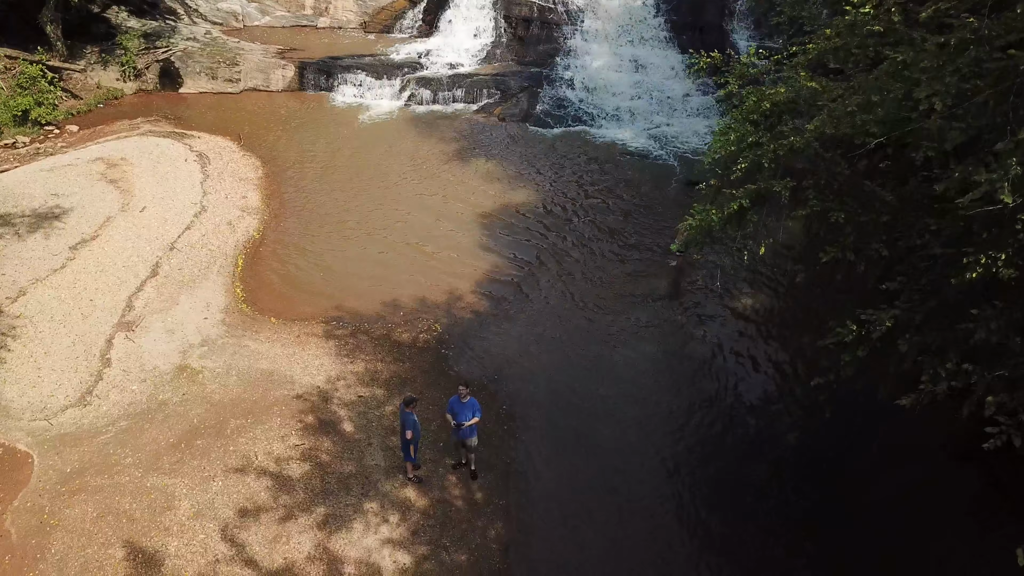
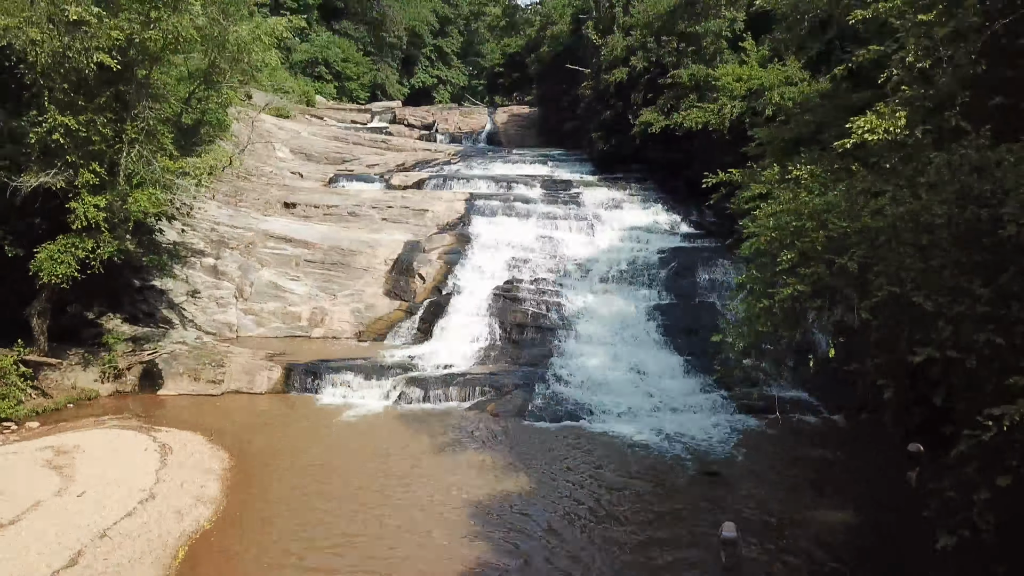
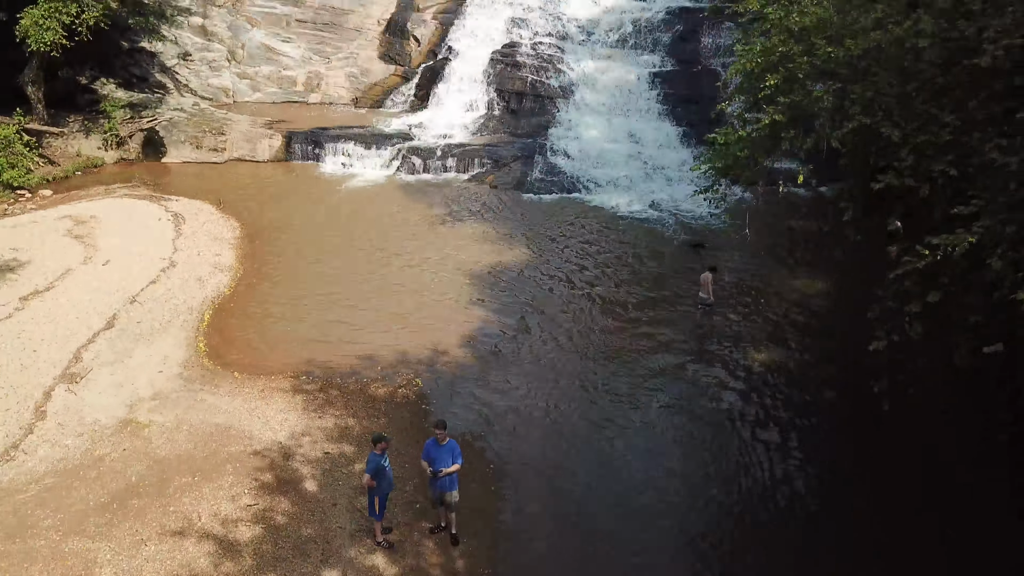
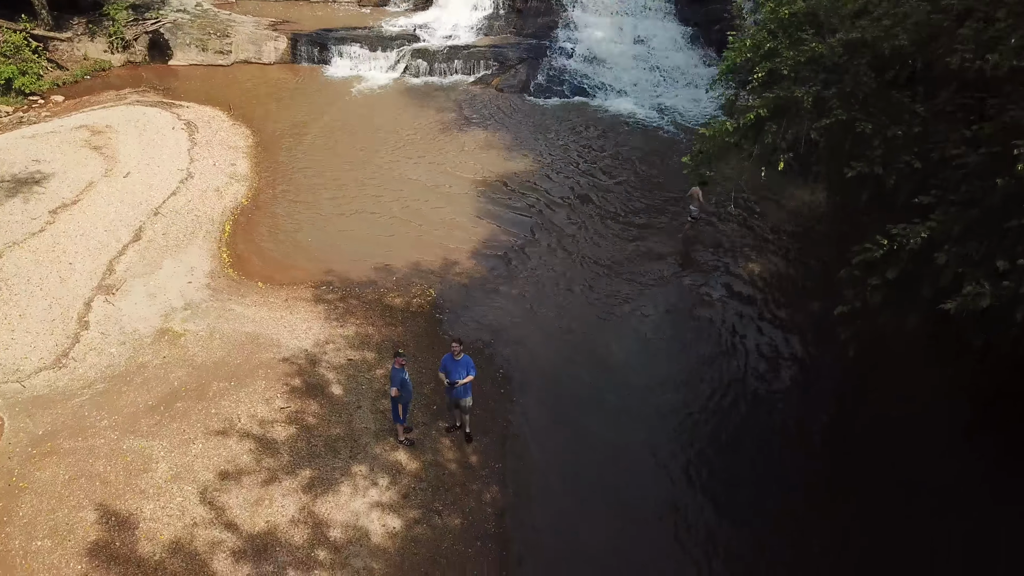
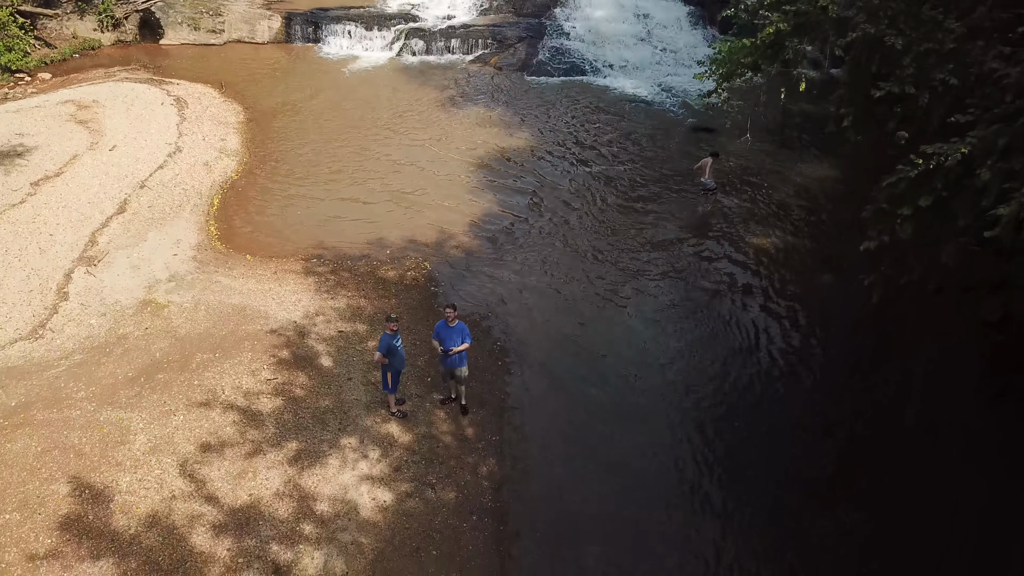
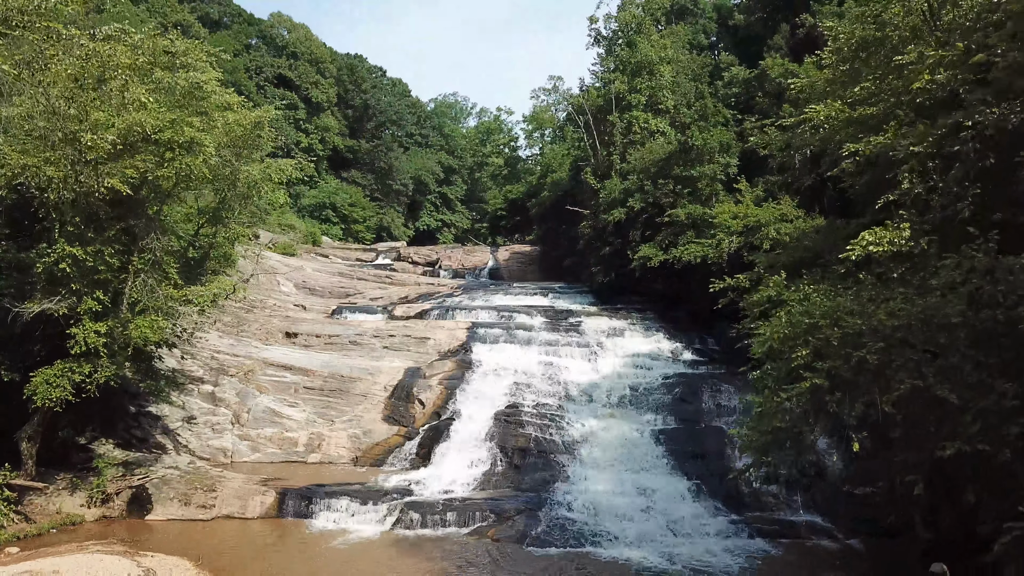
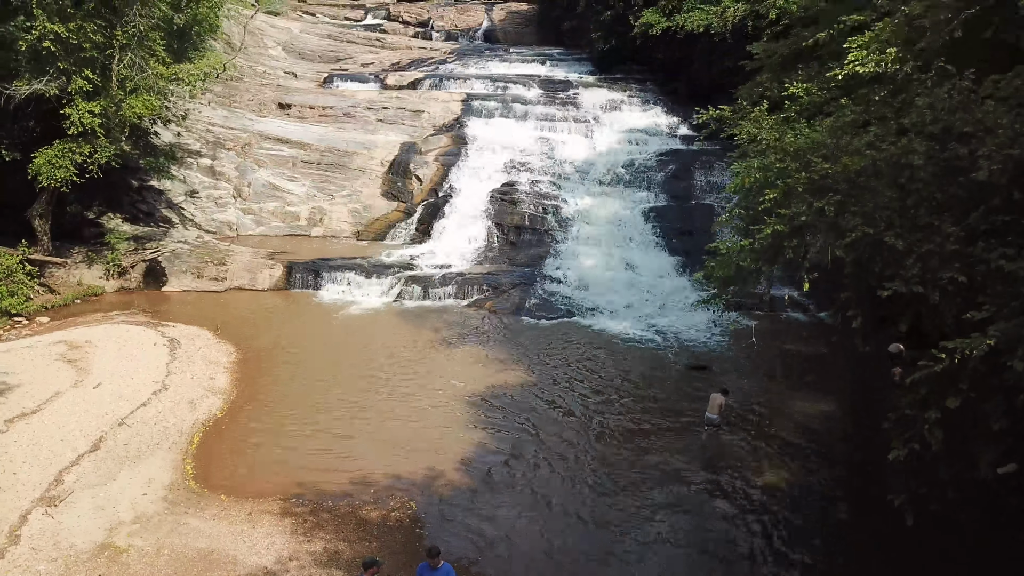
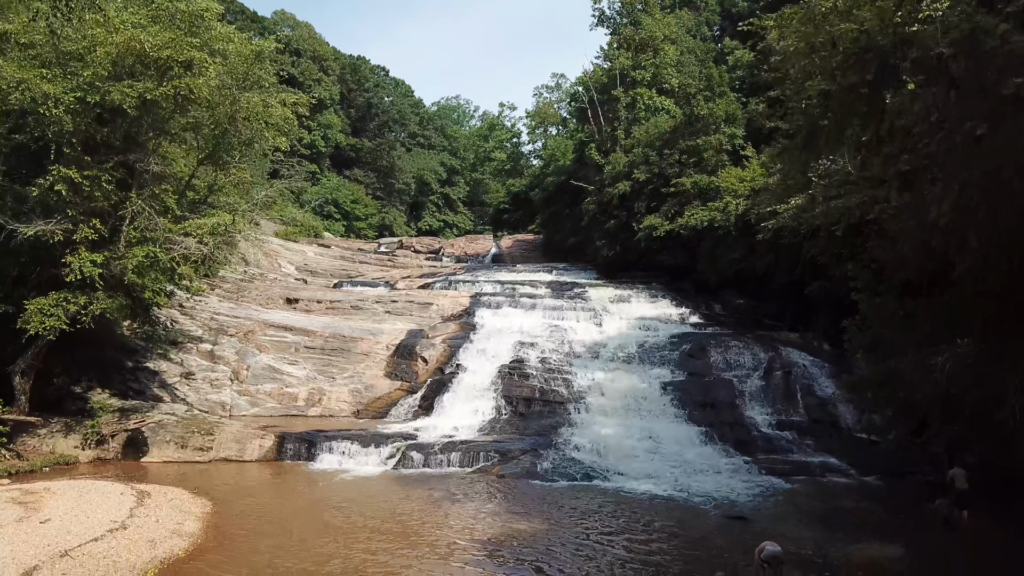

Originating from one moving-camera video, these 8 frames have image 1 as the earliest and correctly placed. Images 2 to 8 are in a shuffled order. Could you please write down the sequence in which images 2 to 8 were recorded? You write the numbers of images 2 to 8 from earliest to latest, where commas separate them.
4, 5, 3, 7, 2, 6, 8
